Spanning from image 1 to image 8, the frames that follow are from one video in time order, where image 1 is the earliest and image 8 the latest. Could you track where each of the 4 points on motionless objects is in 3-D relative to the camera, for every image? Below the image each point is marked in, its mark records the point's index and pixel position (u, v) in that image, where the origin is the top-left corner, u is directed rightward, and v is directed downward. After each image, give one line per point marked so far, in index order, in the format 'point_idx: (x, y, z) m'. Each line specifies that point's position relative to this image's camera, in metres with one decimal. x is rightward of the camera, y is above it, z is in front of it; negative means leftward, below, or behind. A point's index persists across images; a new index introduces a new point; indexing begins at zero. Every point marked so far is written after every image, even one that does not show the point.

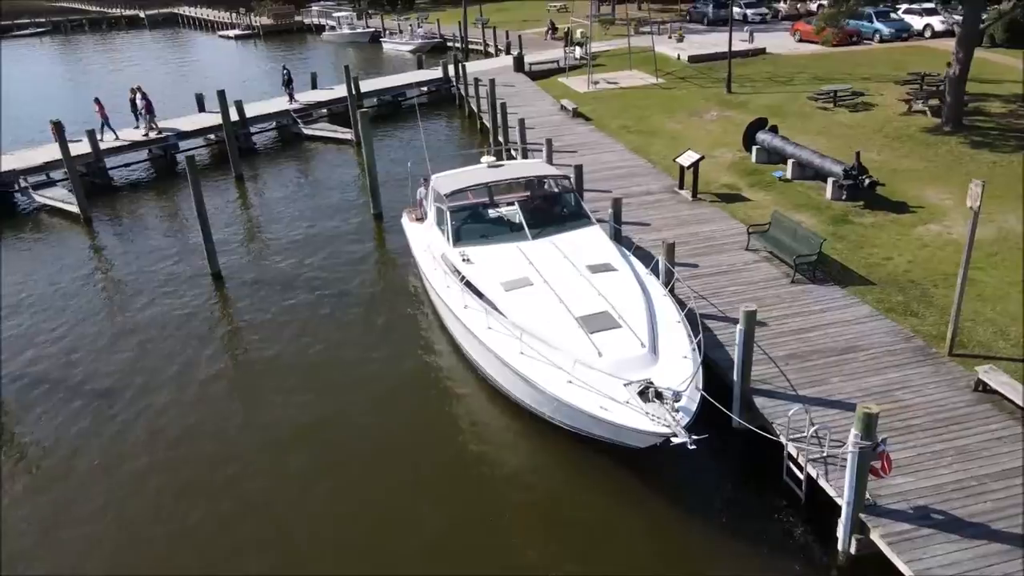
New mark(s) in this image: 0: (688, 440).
0: (+1.5, -1.4, +6.7) m
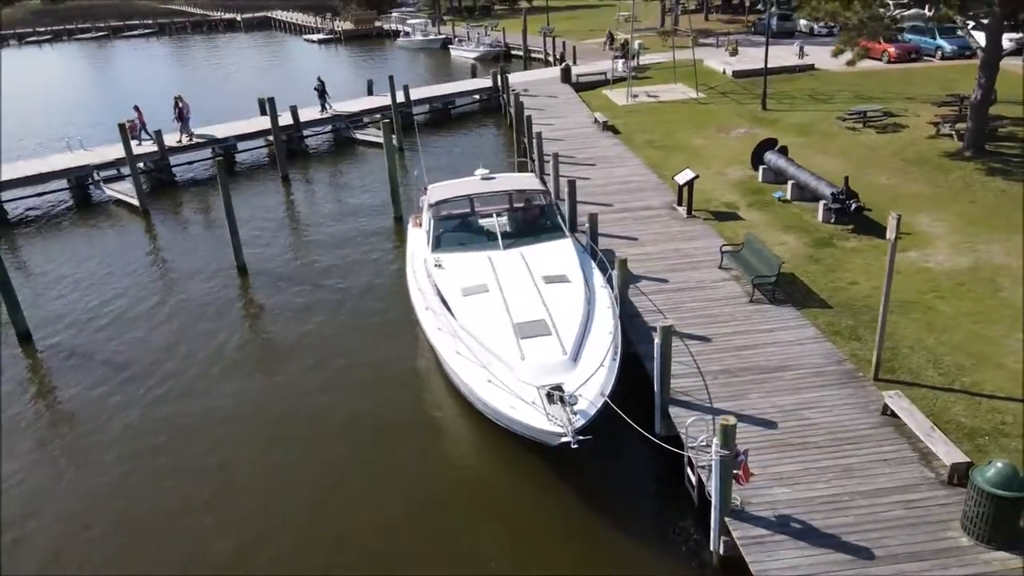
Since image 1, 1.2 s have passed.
0: (+0.6, -1.5, +7.4) m
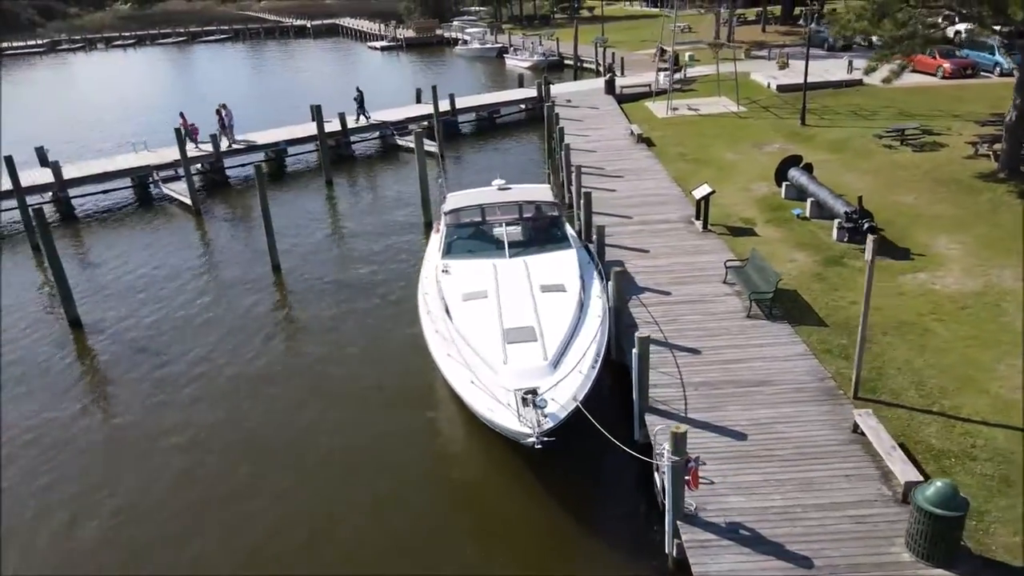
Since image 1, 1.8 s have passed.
0: (+0.3, -1.6, +7.9) m
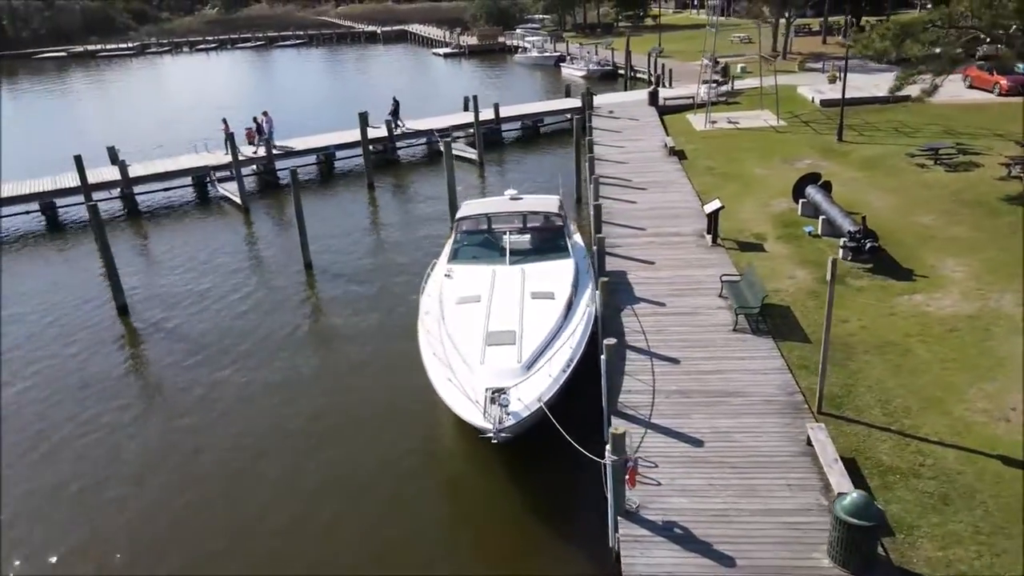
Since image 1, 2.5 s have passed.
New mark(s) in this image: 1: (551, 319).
0: (-0.2, -1.7, +8.6) m
1: (+0.6, -0.4, +10.8) m
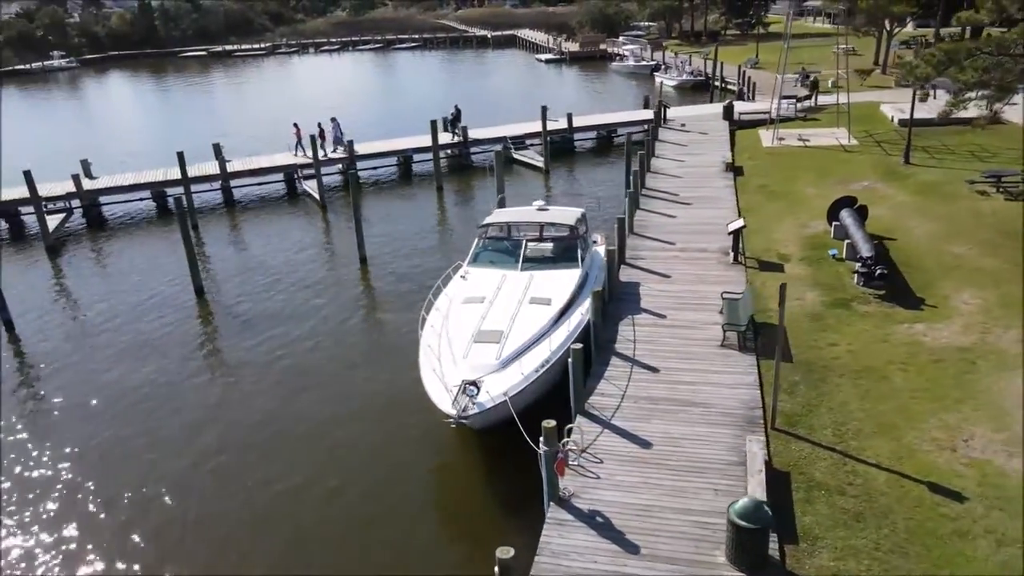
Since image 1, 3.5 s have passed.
0: (-0.7, -1.7, +9.7) m
1: (+0.4, -0.5, +11.8) m
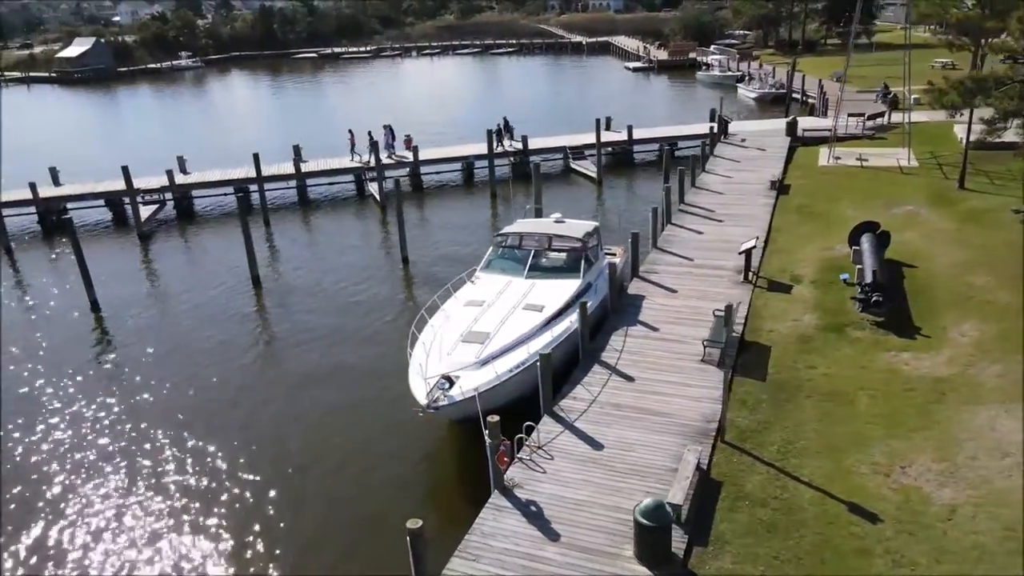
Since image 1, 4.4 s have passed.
0: (-1.2, -1.8, +10.8) m
1: (+0.2, -0.7, +12.7) m
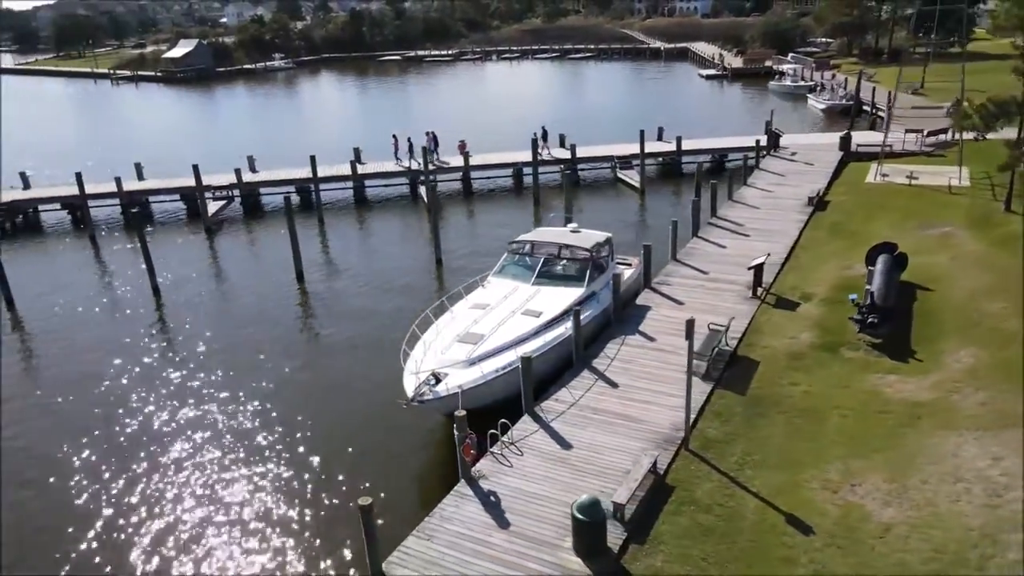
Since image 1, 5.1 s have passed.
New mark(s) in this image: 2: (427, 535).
0: (-1.5, -1.8, +11.7) m
1: (+0.2, -0.8, +13.5) m
2: (-1.1, -3.2, +9.6) m
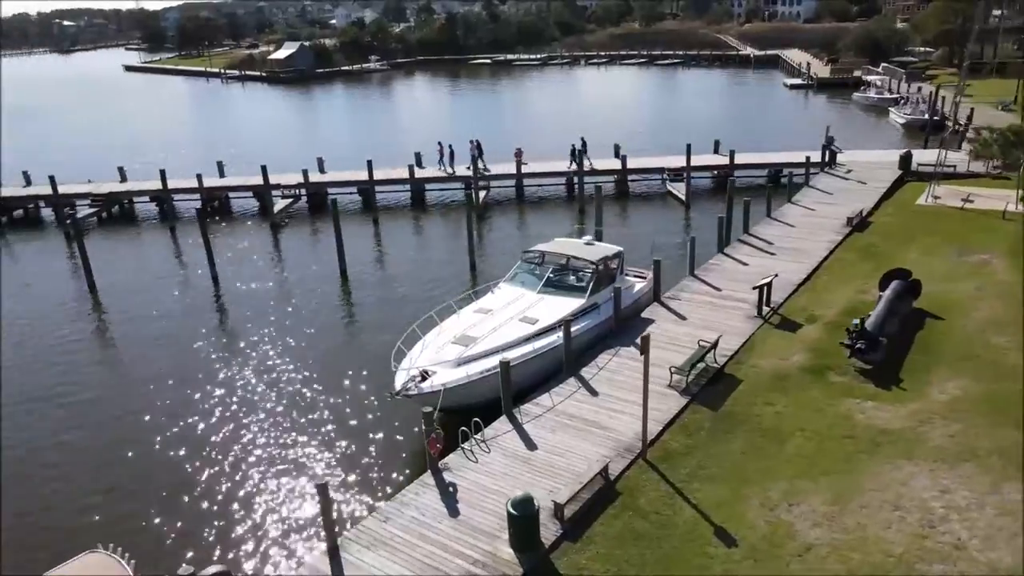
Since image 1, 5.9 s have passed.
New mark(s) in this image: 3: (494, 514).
0: (-1.9, -1.9, +12.8) m
1: (0.0, -0.9, +14.3) m
2: (-1.8, -3.3, +10.6) m
3: (-0.3, -3.2, +10.5) m
